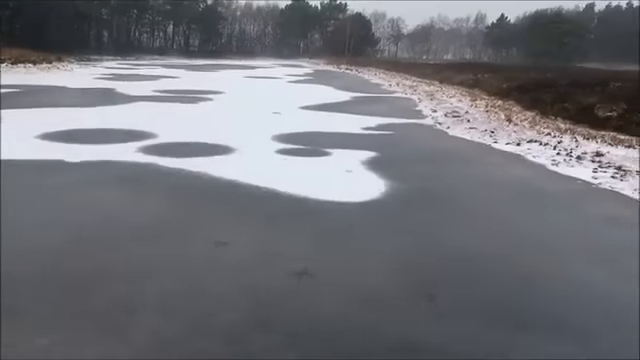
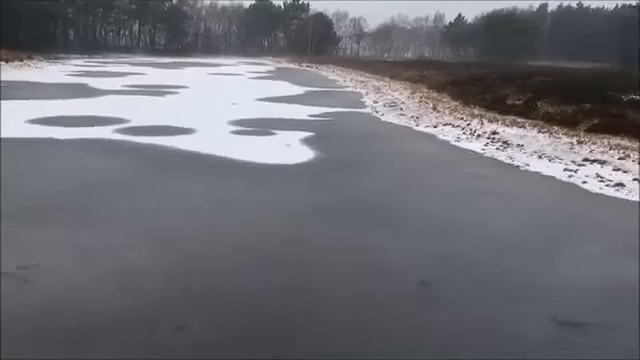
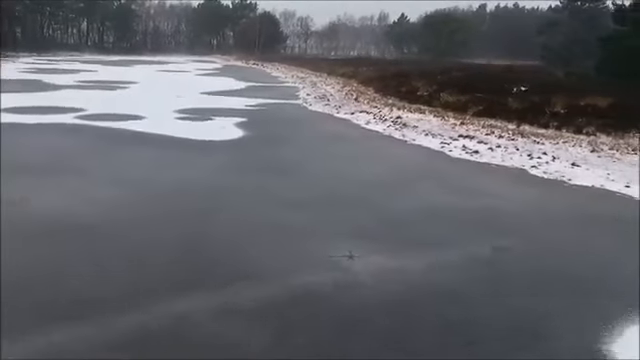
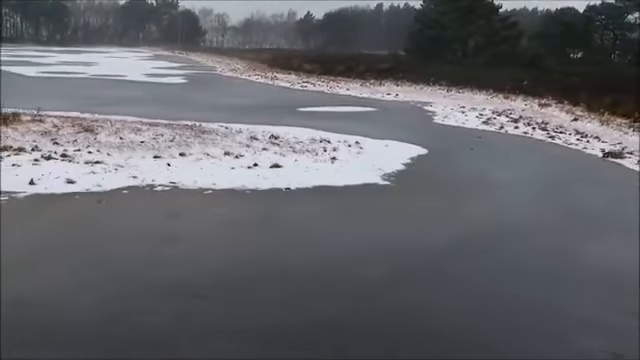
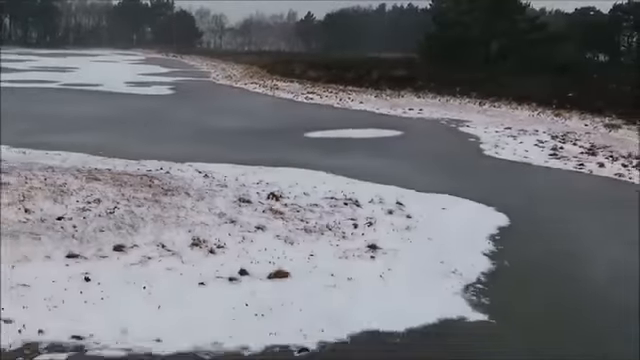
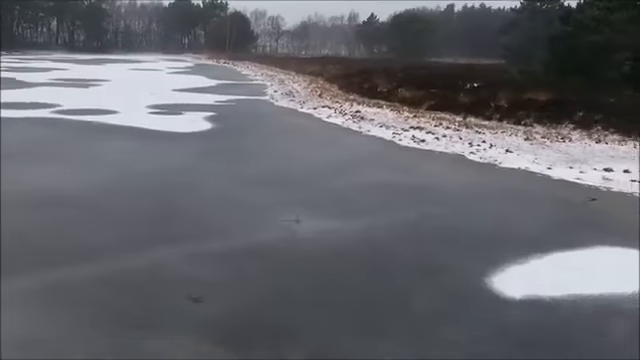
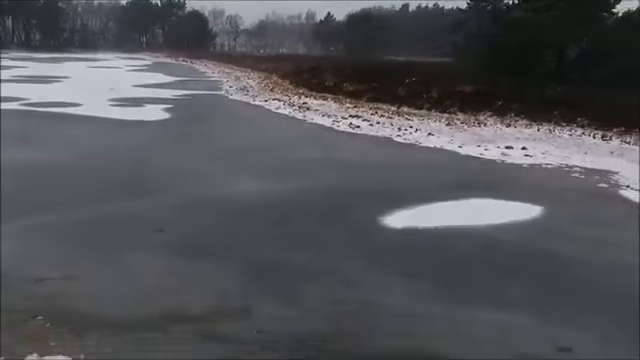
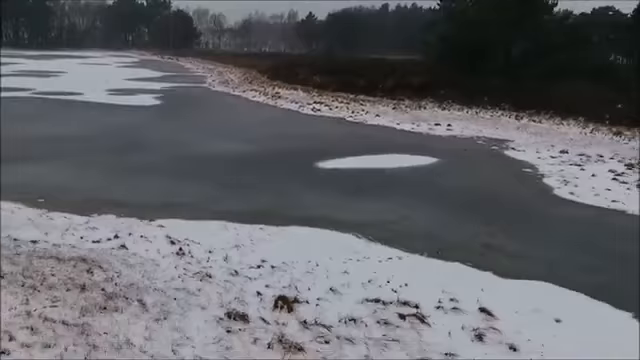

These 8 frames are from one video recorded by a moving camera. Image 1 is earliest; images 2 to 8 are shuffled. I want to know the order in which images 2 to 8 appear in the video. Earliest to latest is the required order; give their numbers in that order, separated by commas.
2, 3, 6, 7, 8, 5, 4
